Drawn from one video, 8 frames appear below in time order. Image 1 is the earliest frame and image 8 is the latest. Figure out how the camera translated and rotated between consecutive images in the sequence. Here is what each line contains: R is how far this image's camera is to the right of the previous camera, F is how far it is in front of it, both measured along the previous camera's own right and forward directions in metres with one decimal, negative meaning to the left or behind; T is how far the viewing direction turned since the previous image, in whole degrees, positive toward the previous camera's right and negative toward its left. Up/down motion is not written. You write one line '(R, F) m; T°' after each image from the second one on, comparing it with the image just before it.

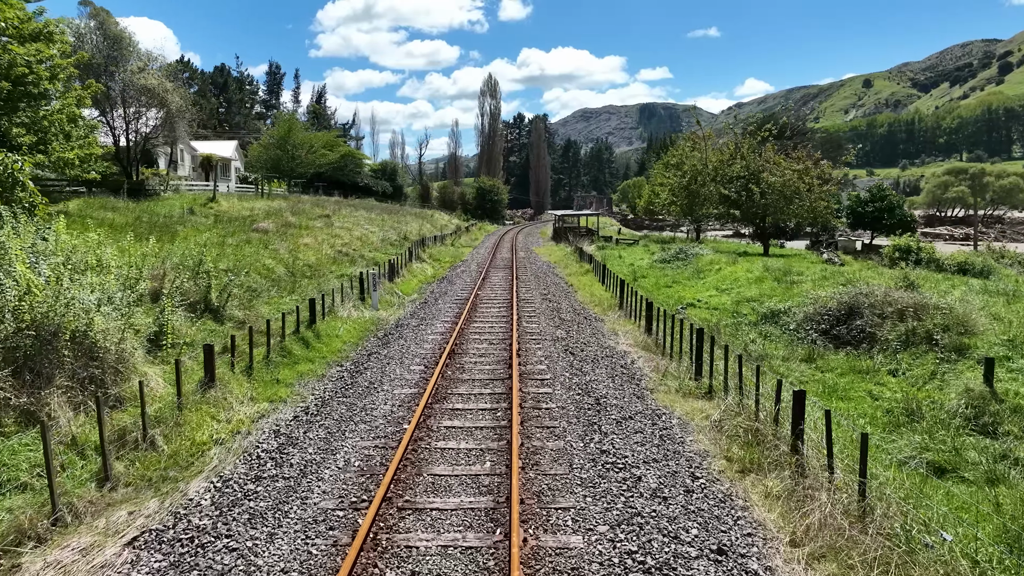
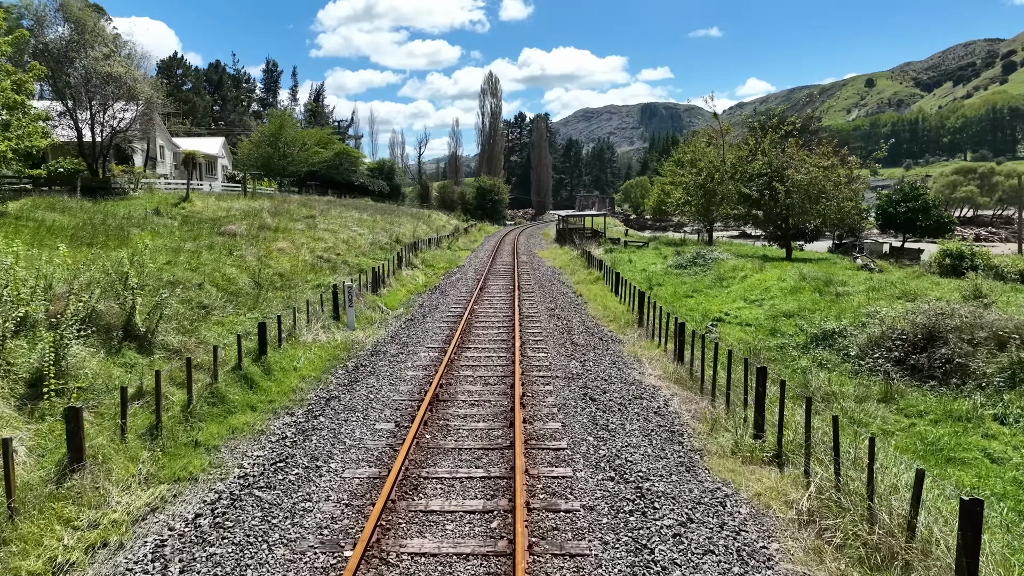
(0.0, +2.5) m; 0°
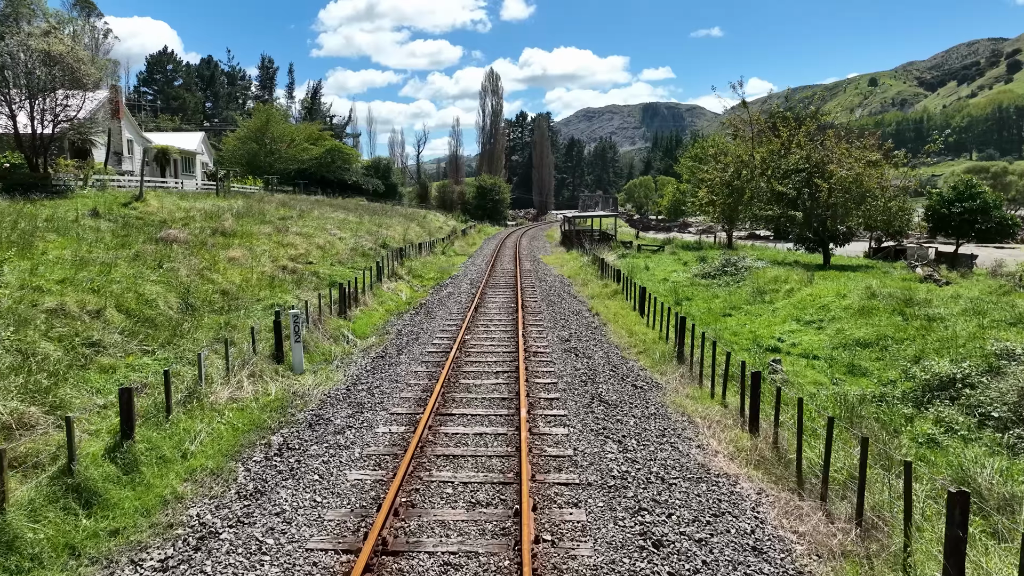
(0.0, +3.4) m; 0°
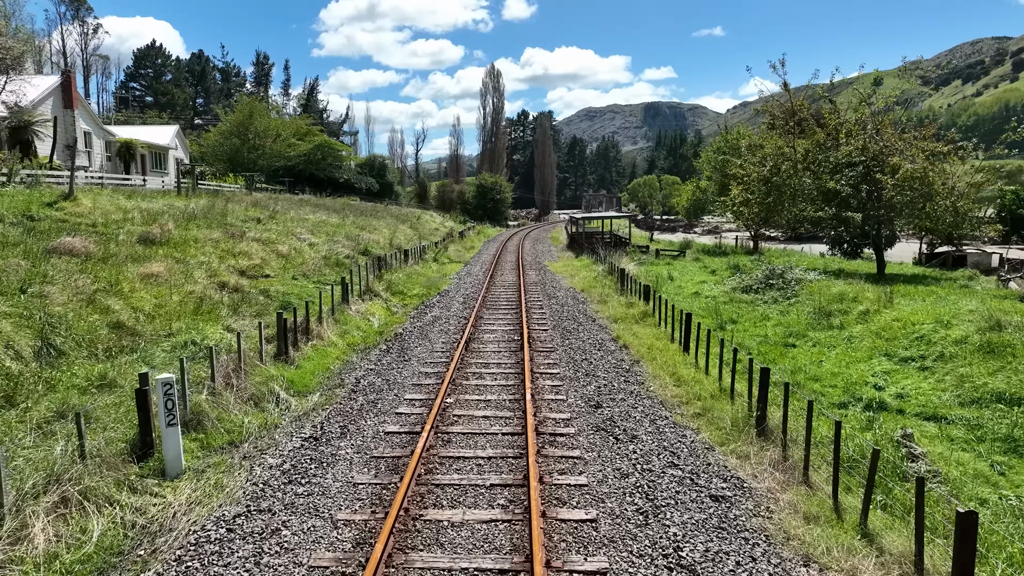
(0.0, +3.8) m; 0°
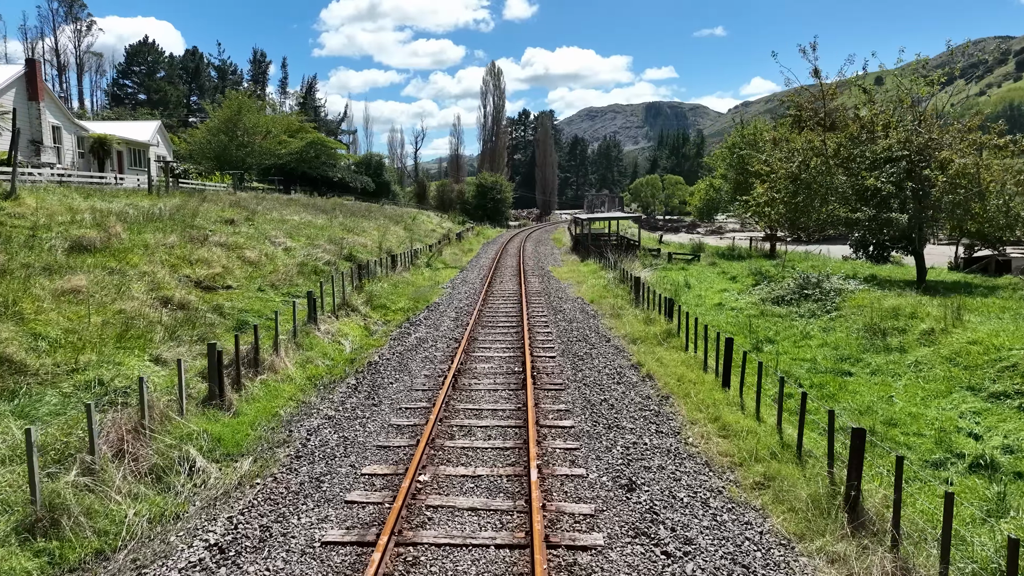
(0.0, +2.2) m; 0°
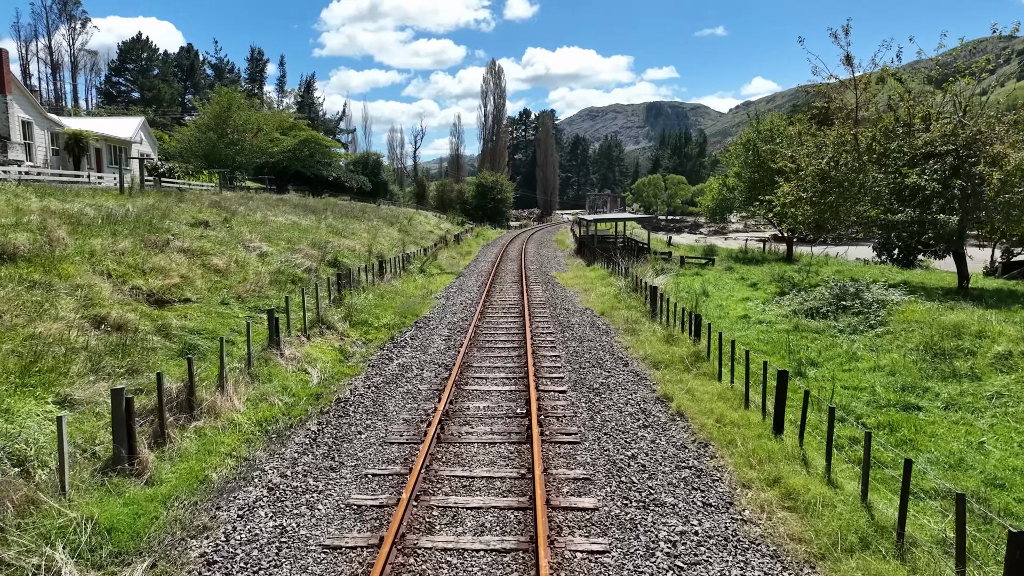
(0.0, +1.9) m; 0°
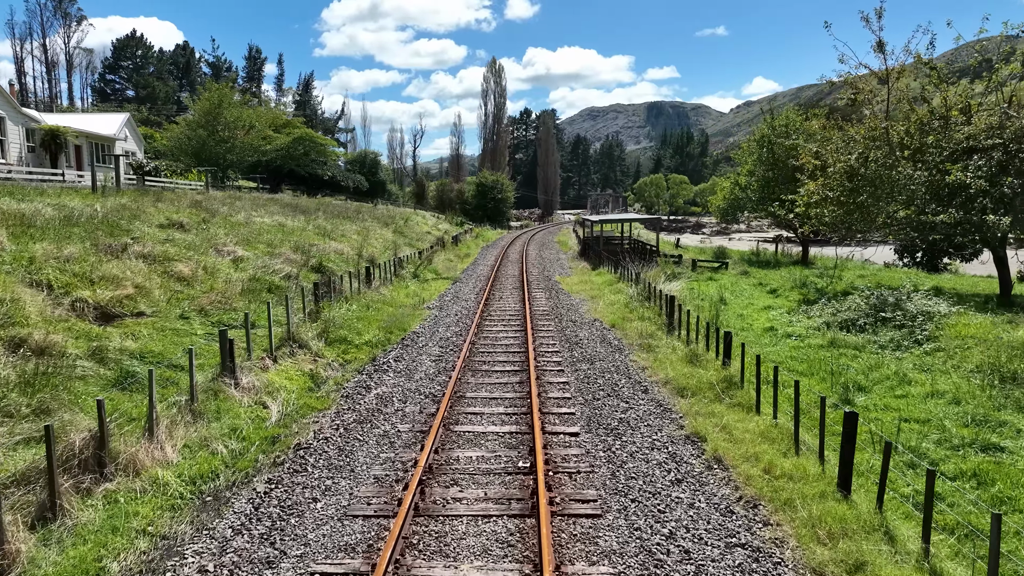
(0.0, +1.6) m; 0°
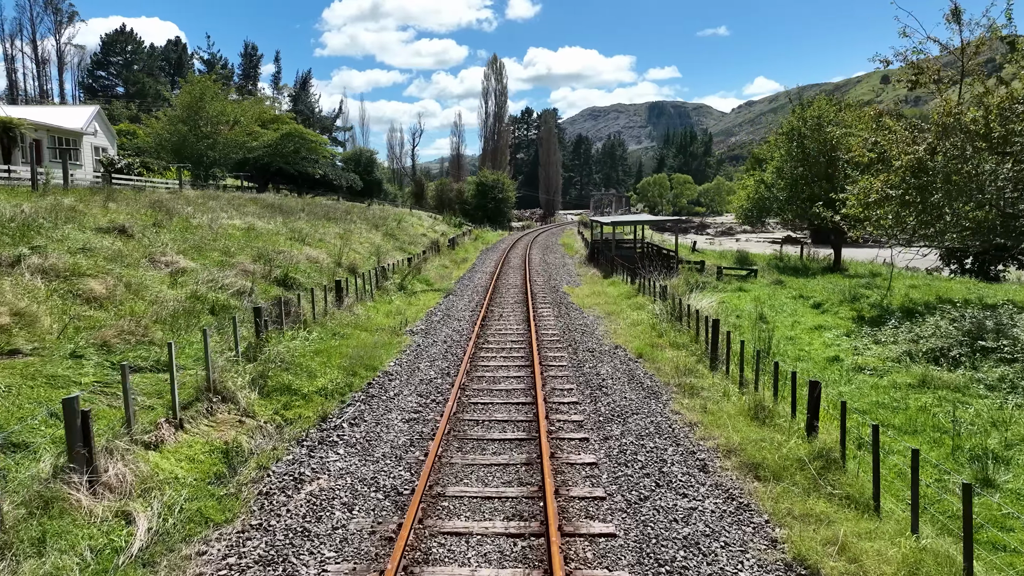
(0.0, +2.8) m; 0°
